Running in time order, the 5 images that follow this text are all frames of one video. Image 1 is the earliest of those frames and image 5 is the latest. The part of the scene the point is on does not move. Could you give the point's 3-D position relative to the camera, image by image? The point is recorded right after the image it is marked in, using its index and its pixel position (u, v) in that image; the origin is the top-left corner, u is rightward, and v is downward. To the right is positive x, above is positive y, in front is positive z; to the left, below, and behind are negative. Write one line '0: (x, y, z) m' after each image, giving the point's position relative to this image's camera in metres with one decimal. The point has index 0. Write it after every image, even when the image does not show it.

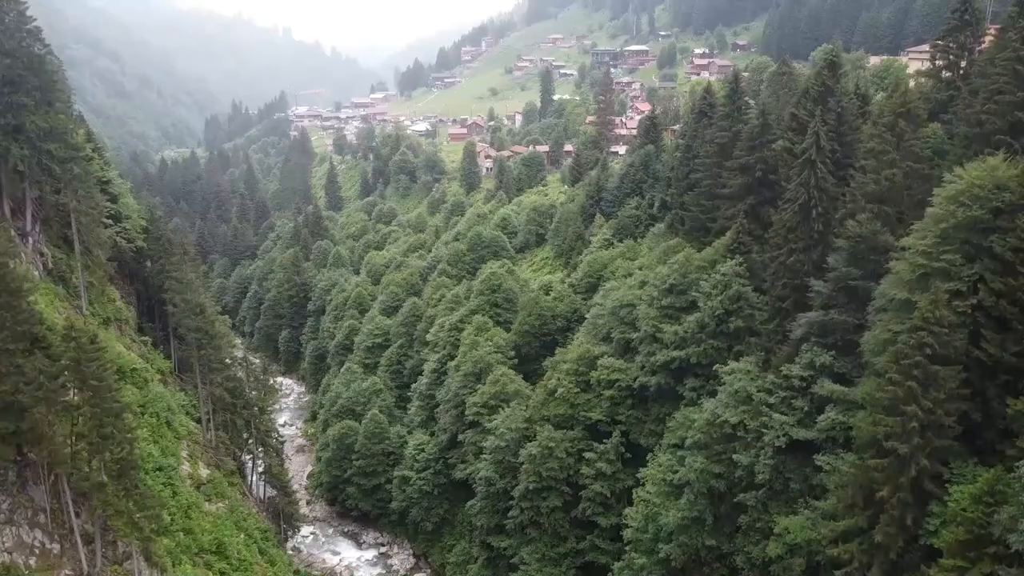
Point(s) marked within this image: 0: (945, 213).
0: (+11.0, +1.9, +19.8) m
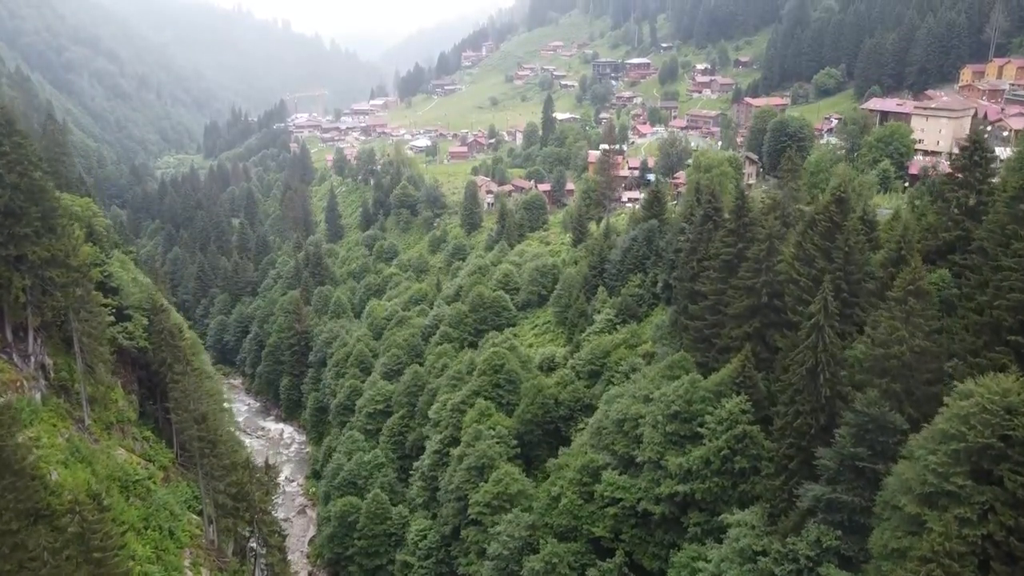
0: (+11.2, -3.6, +19.7) m
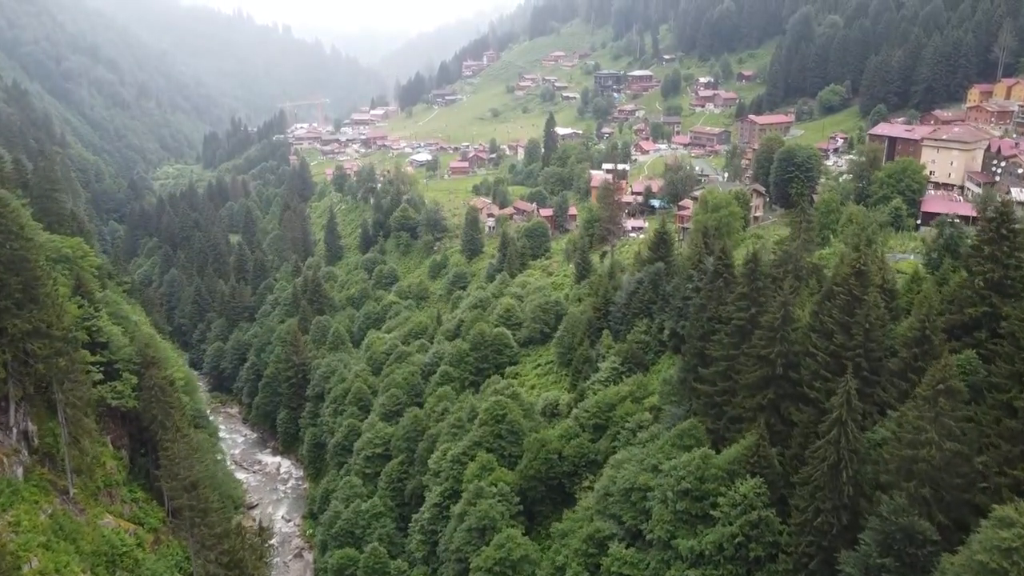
0: (+11.3, -6.5, +18.2) m
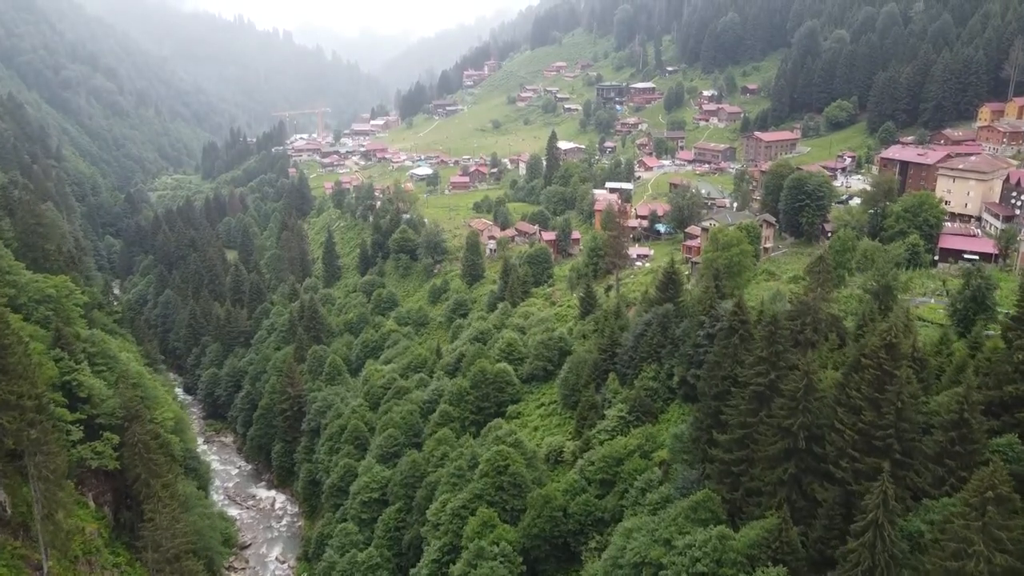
0: (+11.4, -9.0, +16.1) m
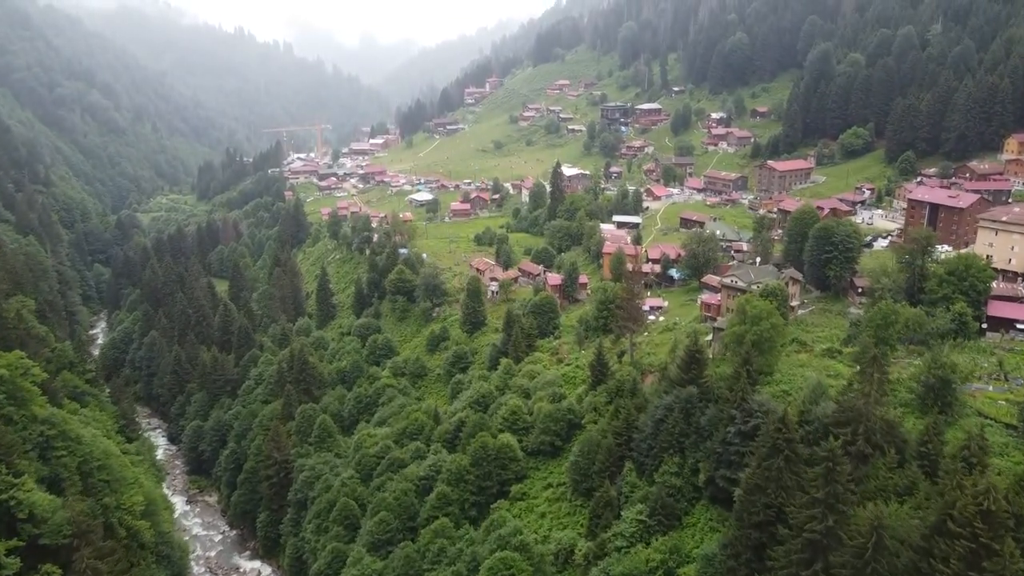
0: (+11.7, -13.1, +10.9) m
